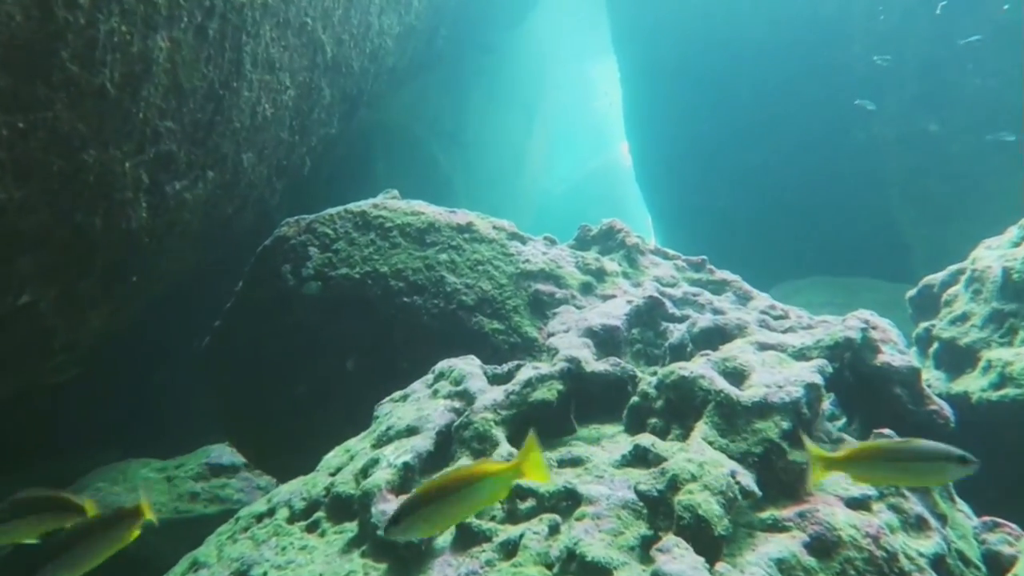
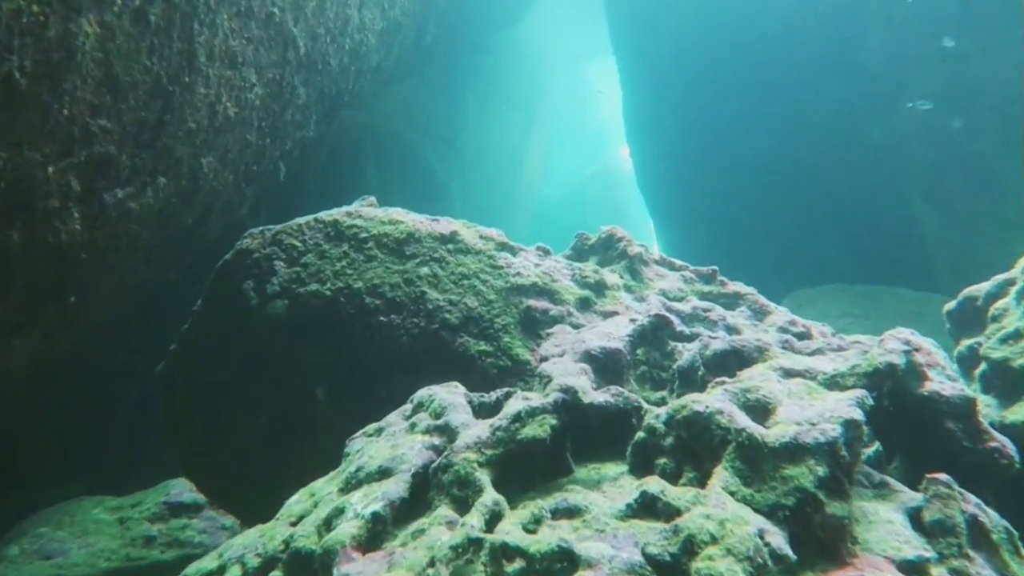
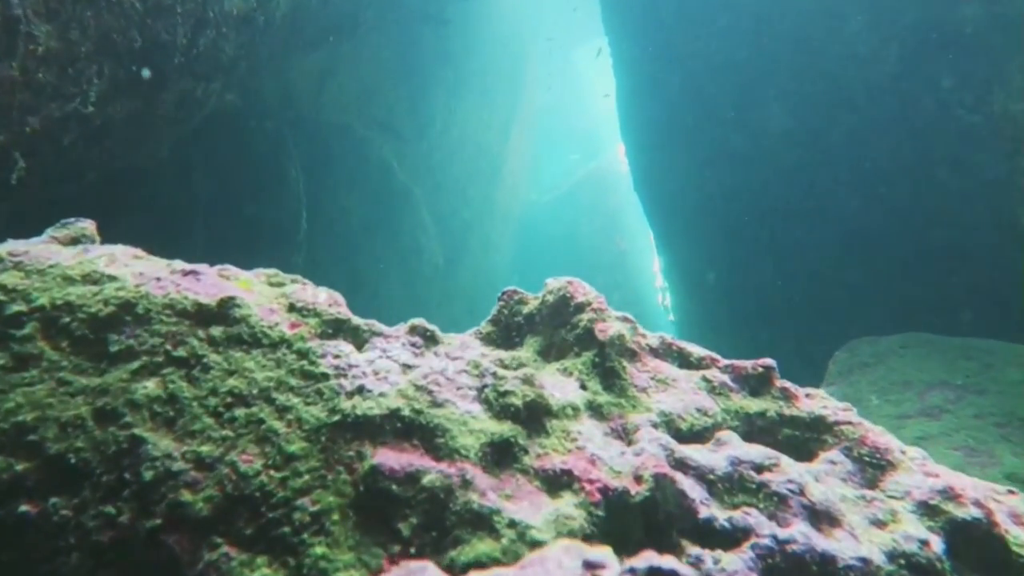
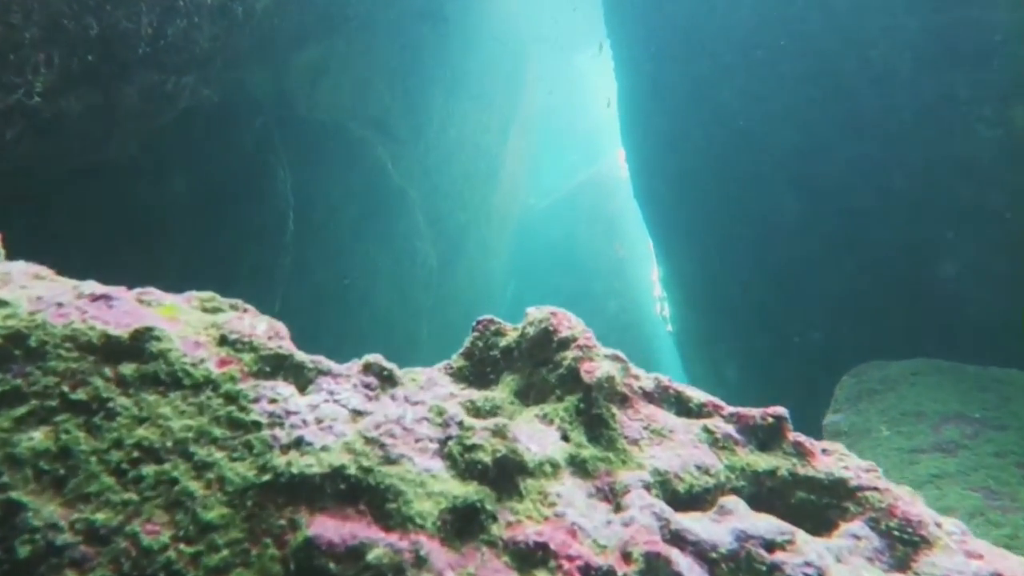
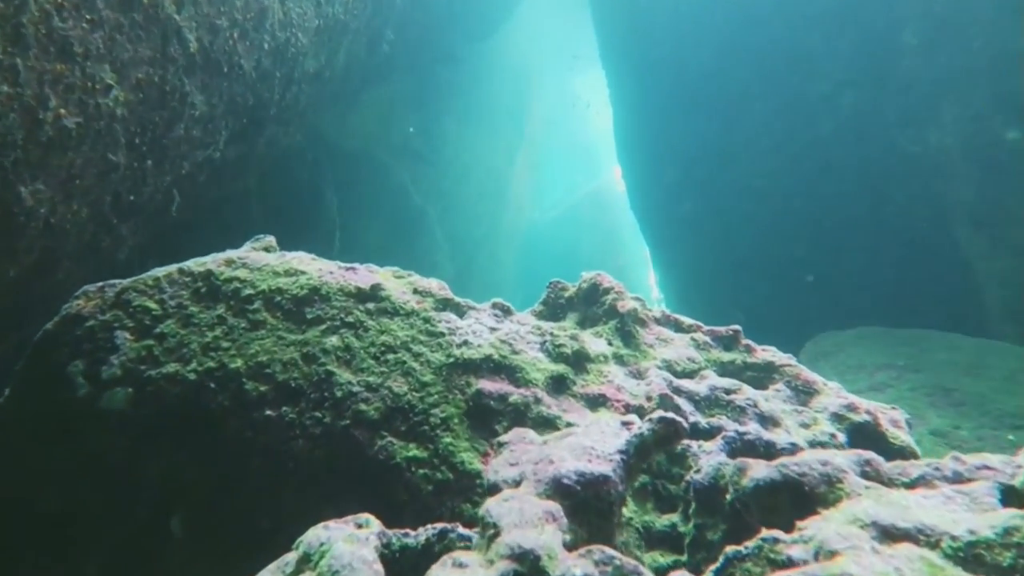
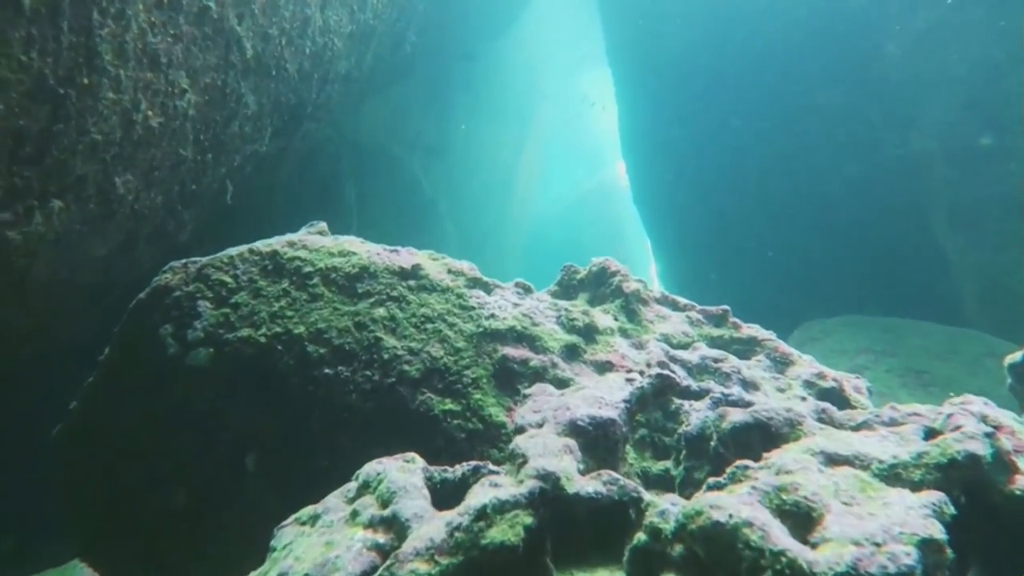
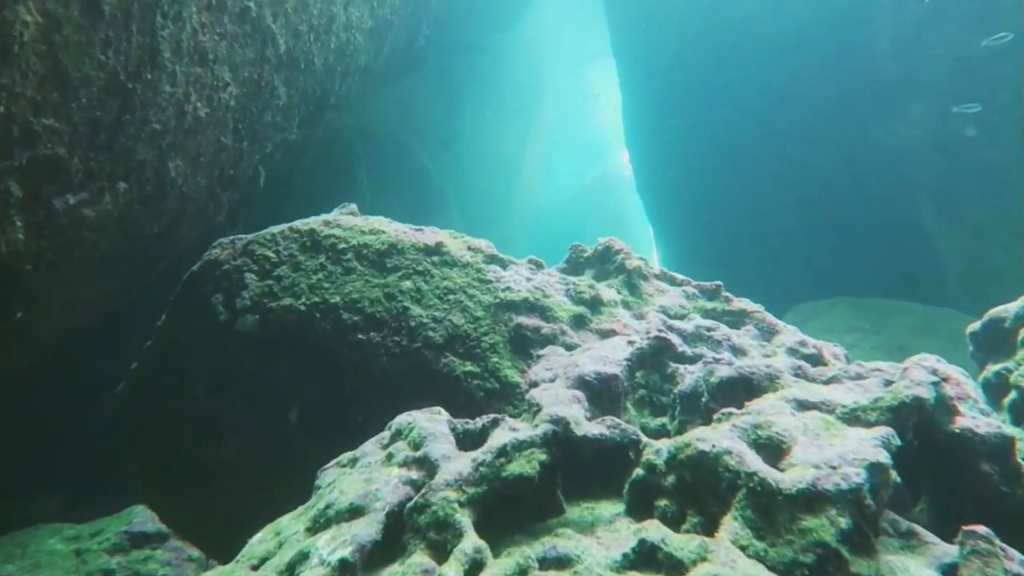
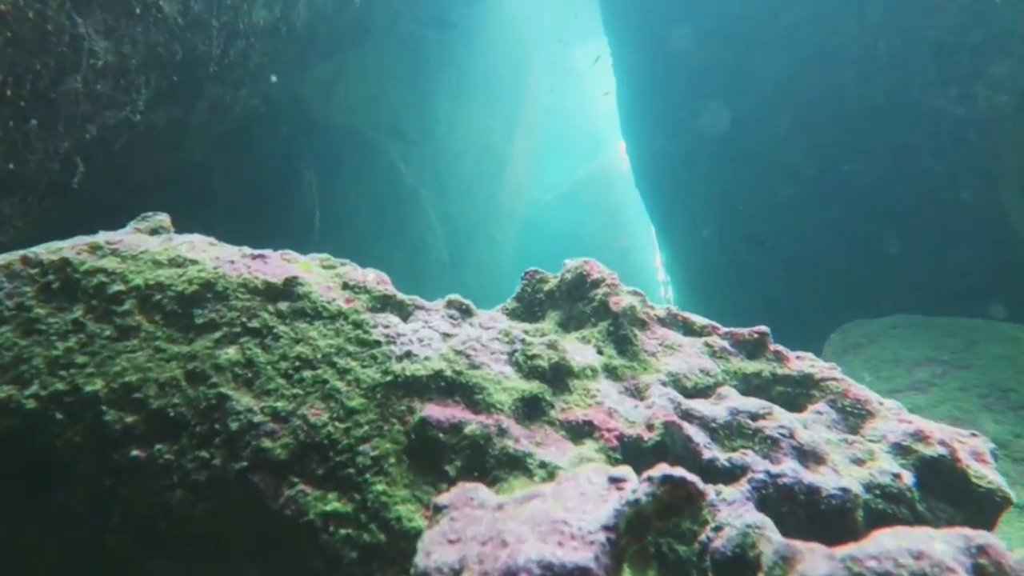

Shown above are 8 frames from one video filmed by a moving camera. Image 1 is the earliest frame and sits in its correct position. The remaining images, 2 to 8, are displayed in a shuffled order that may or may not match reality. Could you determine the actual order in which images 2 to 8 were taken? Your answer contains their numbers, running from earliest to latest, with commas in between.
2, 7, 6, 5, 8, 3, 4
